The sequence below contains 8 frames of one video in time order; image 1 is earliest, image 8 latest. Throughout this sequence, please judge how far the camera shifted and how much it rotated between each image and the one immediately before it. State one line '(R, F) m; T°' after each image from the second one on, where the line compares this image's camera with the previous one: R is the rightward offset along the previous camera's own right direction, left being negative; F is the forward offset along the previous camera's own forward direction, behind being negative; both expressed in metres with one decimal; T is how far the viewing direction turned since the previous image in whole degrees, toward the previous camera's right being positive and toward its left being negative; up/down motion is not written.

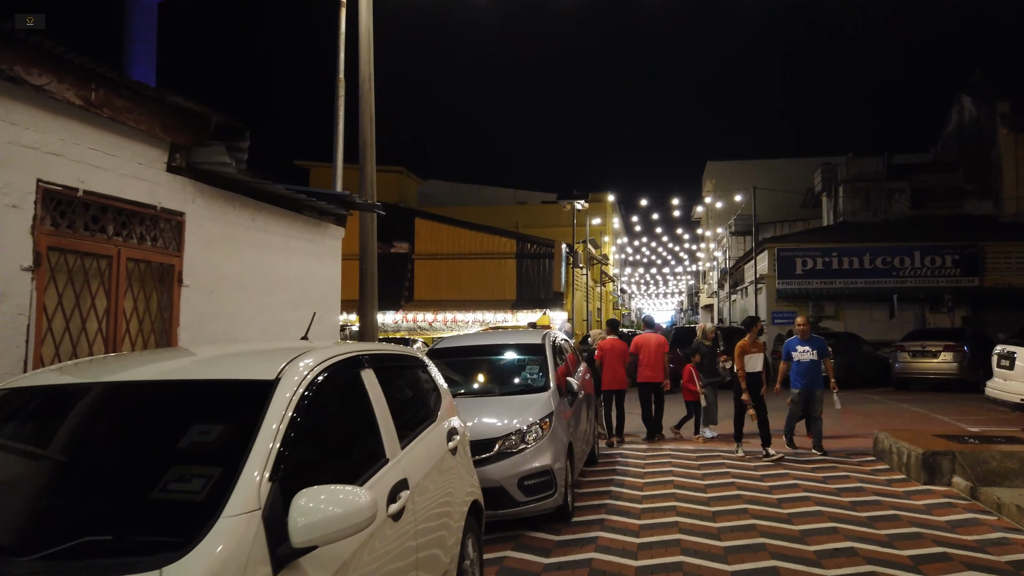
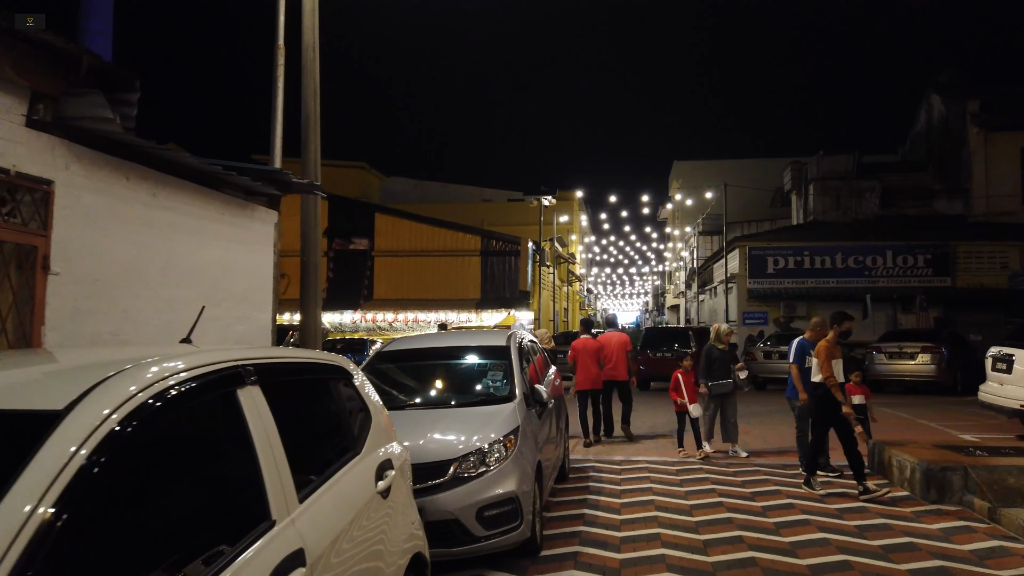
(+0.1, +1.0) m; +3°
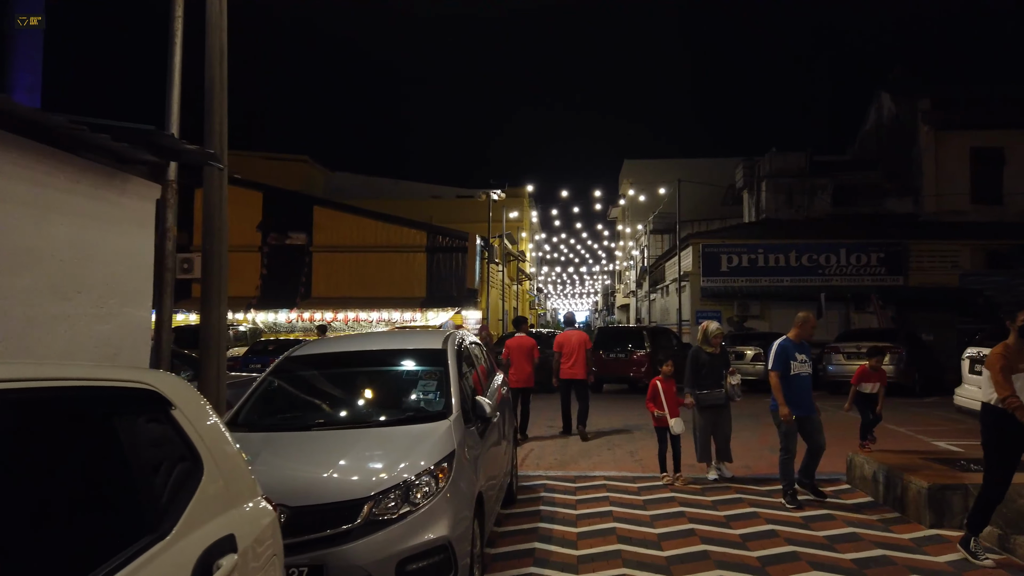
(+0.1, +1.1) m; +4°
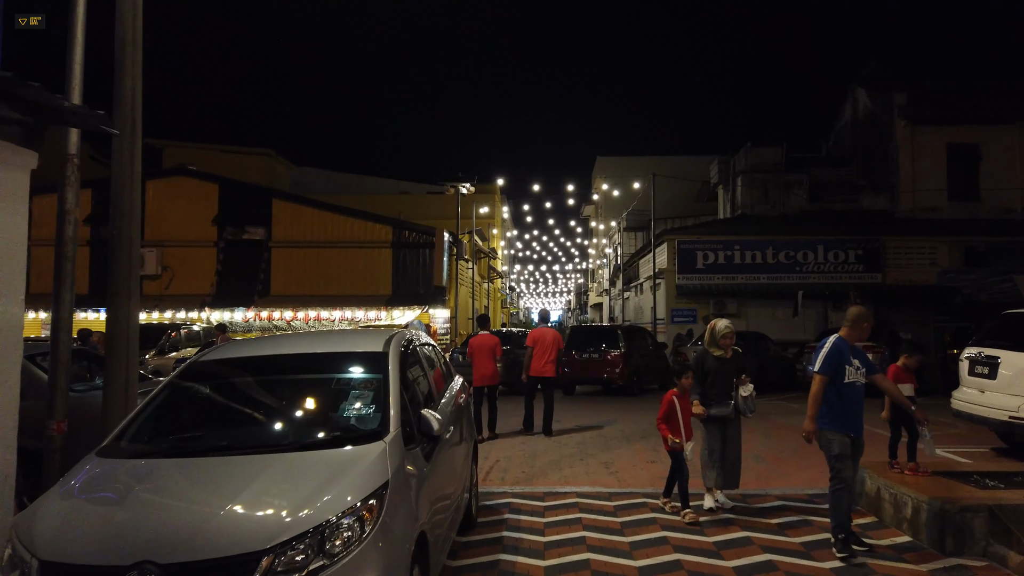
(+0.1, +0.9) m; +2°
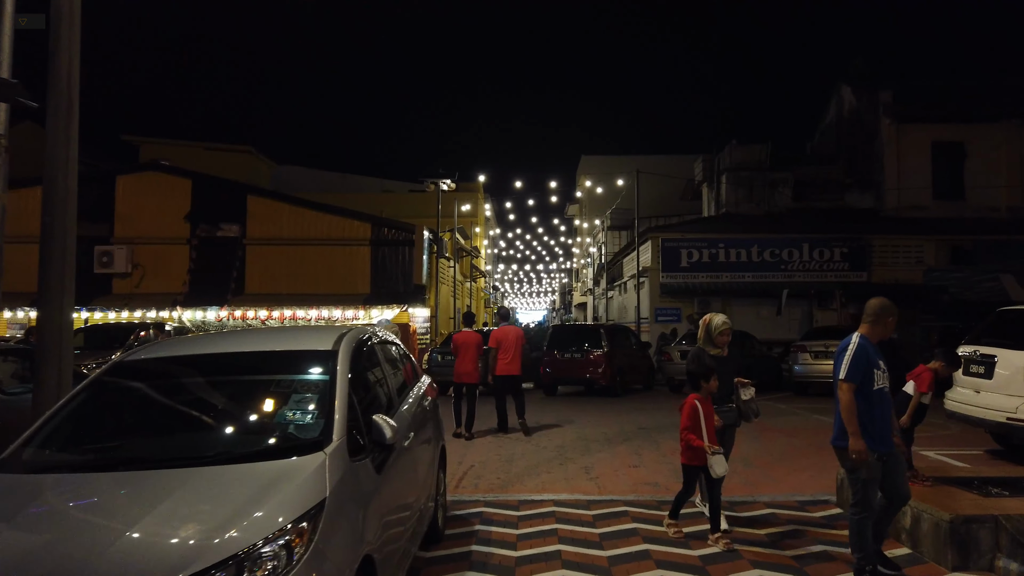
(+0.1, +0.4) m; +1°
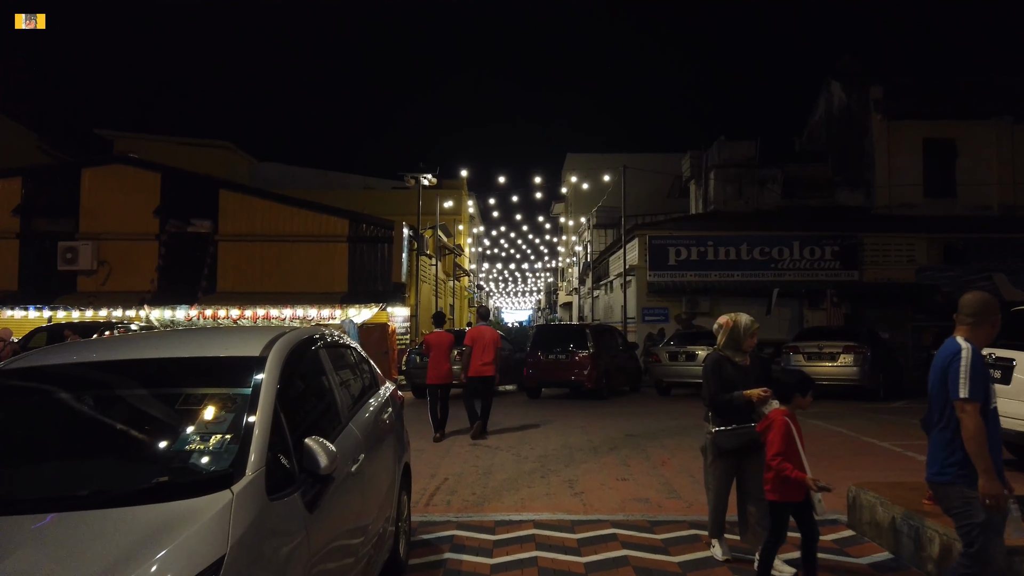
(+0.1, +0.7) m; +1°
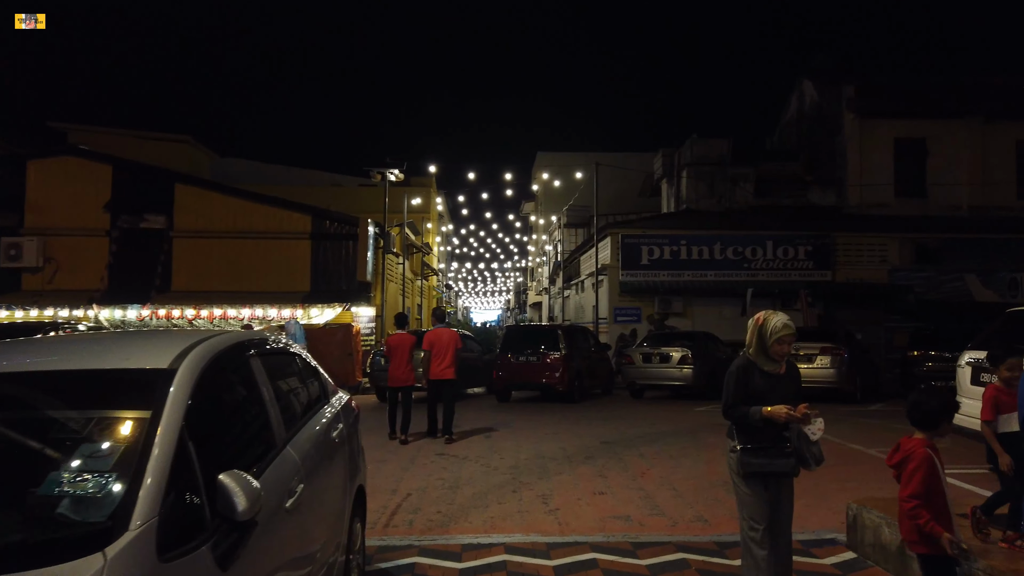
(0.0, +0.6) m; +2°
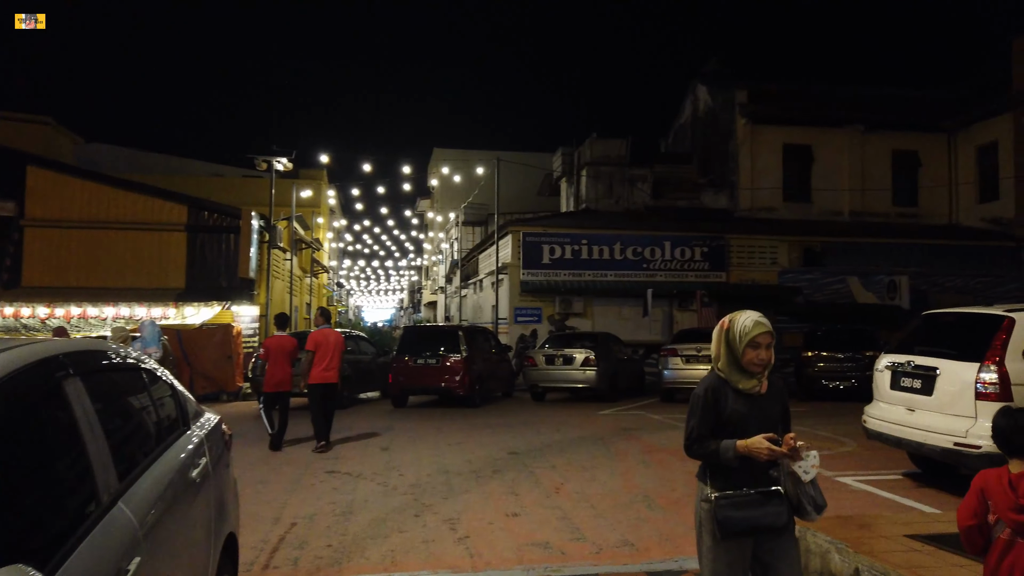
(-0.1, +0.8) m; +8°
